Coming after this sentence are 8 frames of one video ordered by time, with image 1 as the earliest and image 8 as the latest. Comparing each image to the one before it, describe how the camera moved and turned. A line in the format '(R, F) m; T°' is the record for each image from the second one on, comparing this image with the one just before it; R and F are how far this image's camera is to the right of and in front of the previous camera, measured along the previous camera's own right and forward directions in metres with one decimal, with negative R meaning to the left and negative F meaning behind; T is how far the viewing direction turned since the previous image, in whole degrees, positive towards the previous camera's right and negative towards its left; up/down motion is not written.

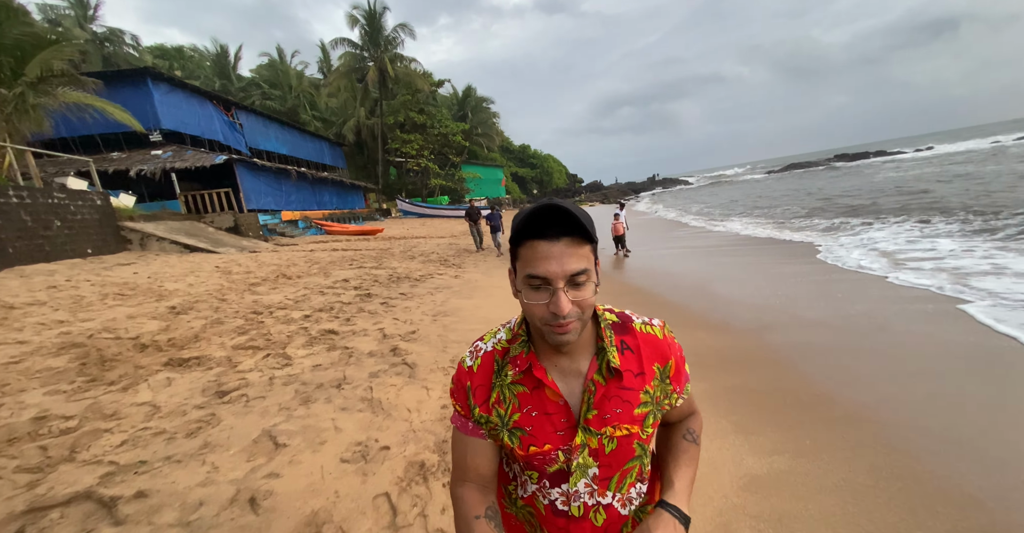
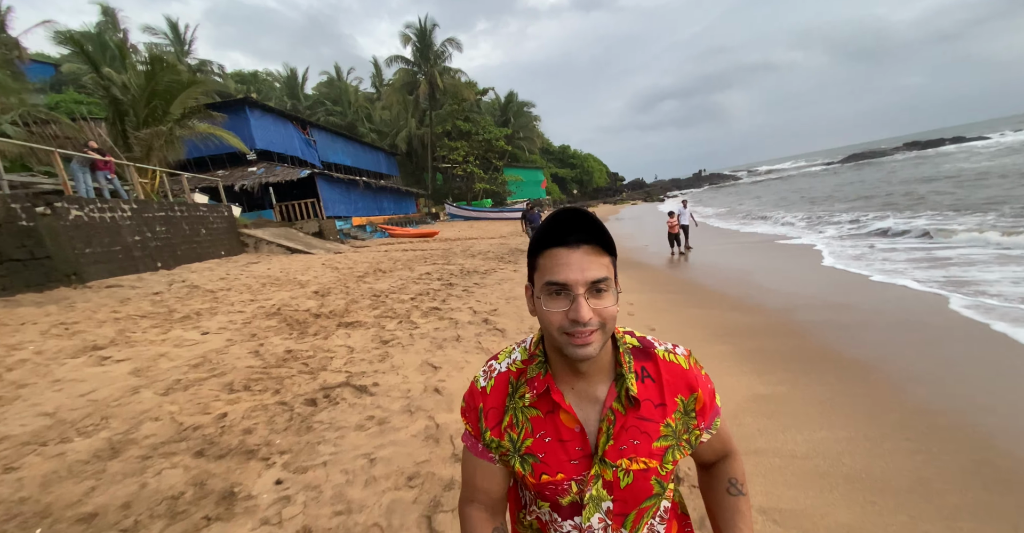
(-0.3, -1.5) m; -5°
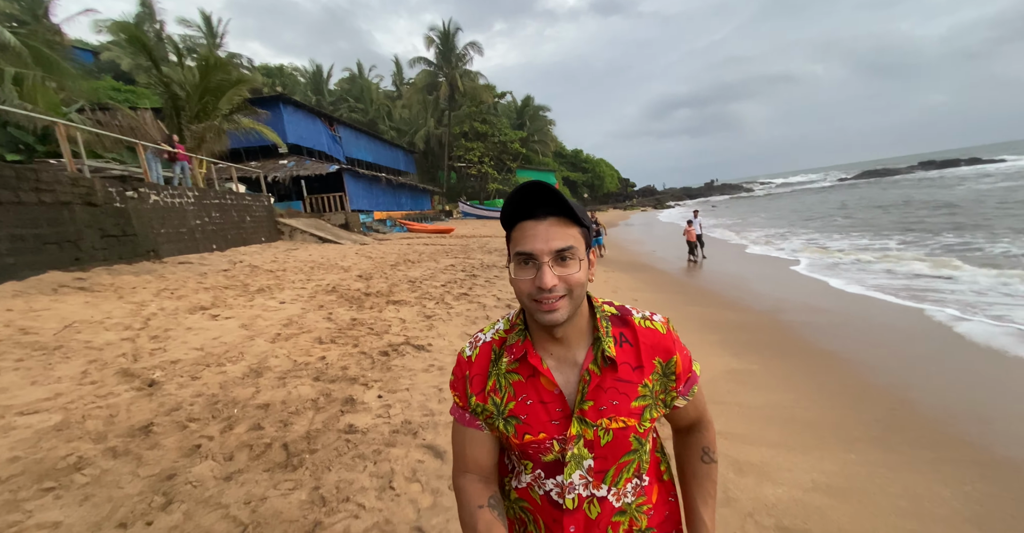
(-0.3, -1.0) m; -1°
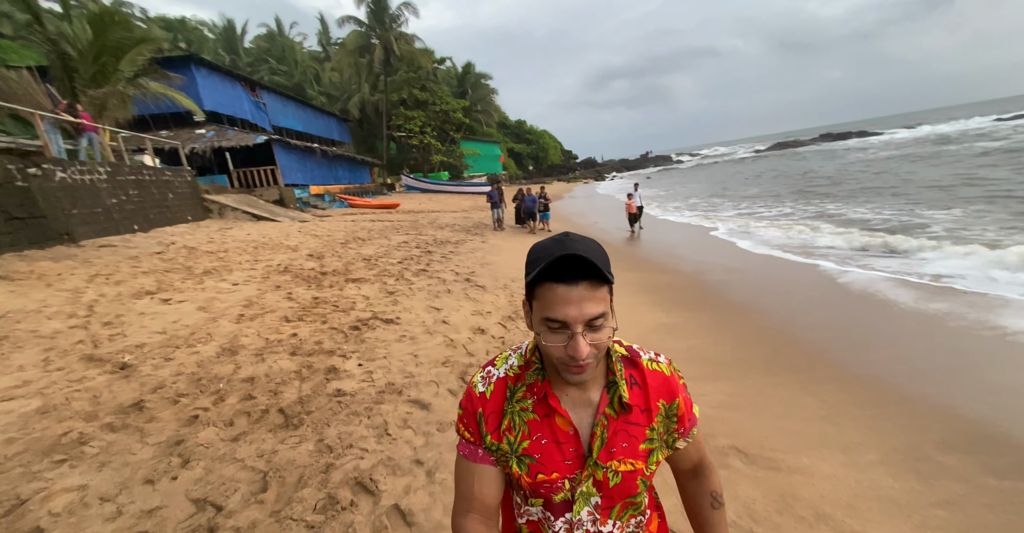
(-0.2, -0.4) m; +8°
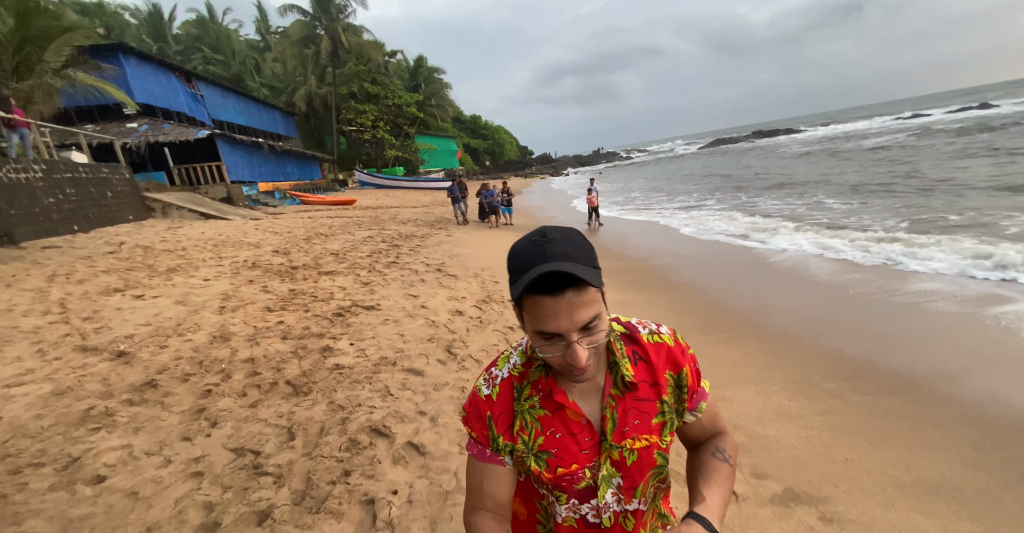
(-0.2, -0.5) m; +6°
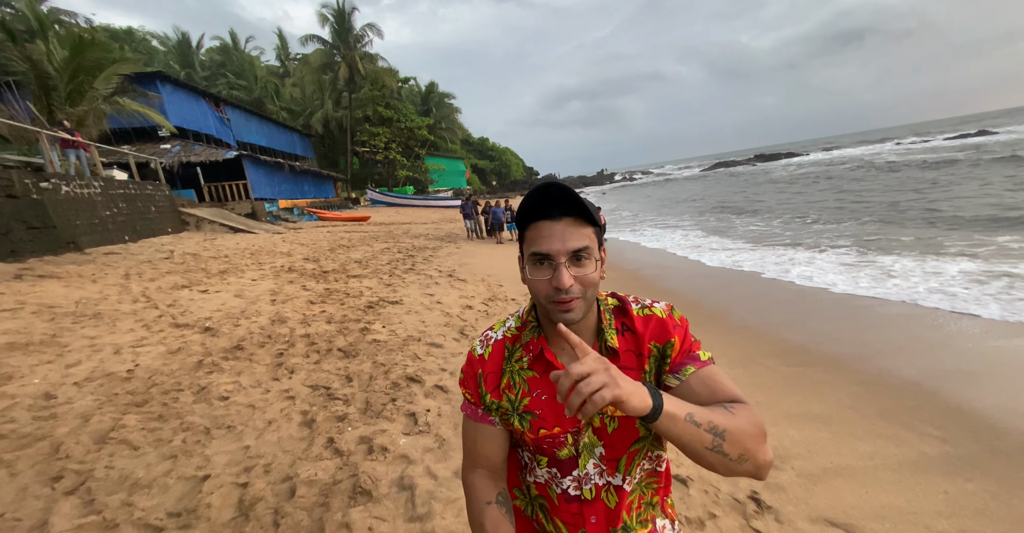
(0.0, -1.0) m; -1°
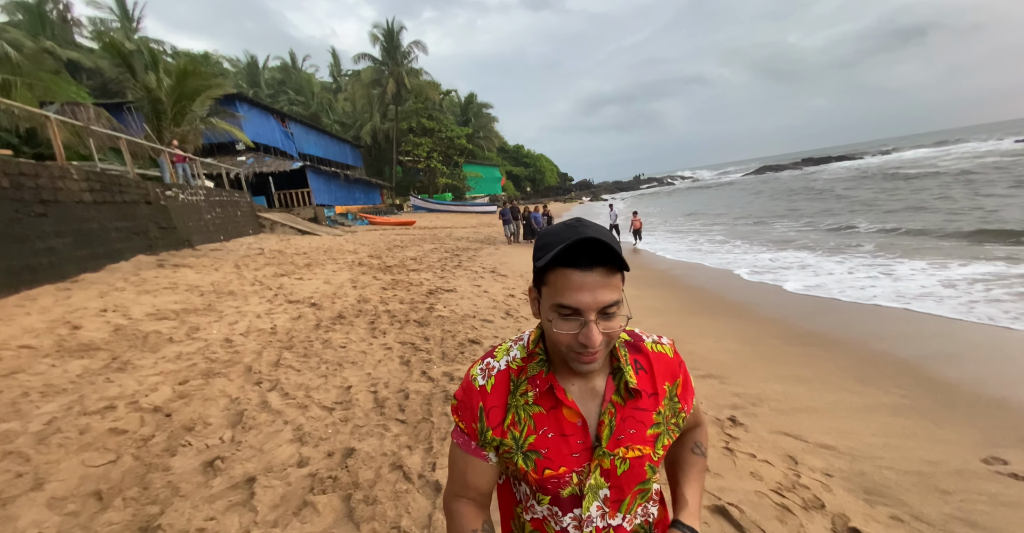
(-0.1, -1.0) m; -5°
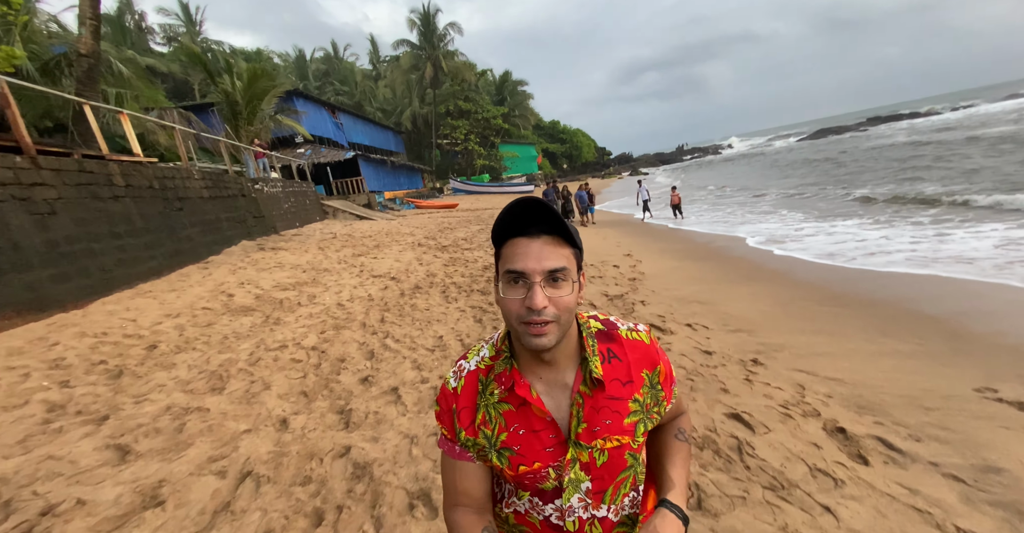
(-0.2, -0.9) m; -5°
